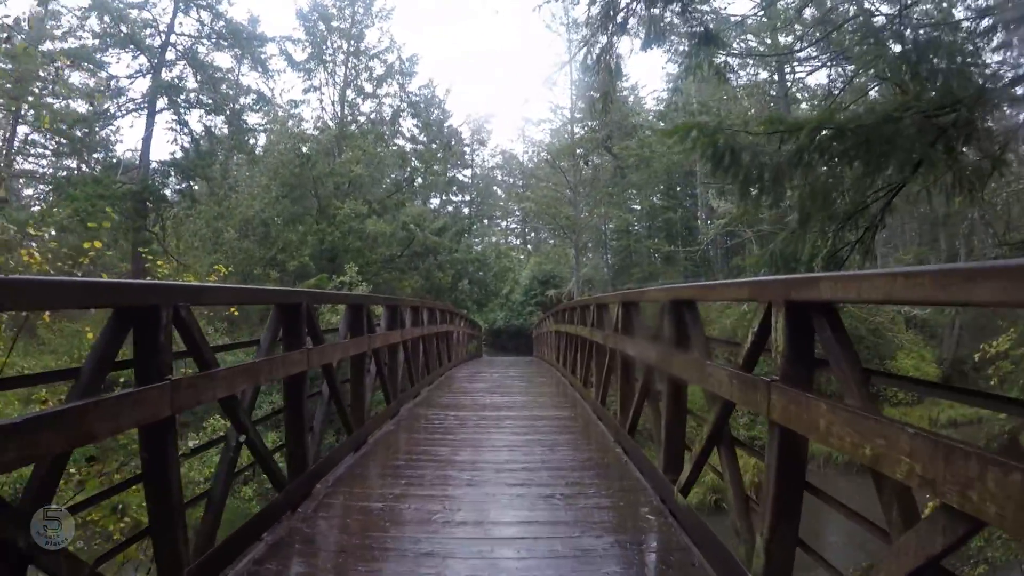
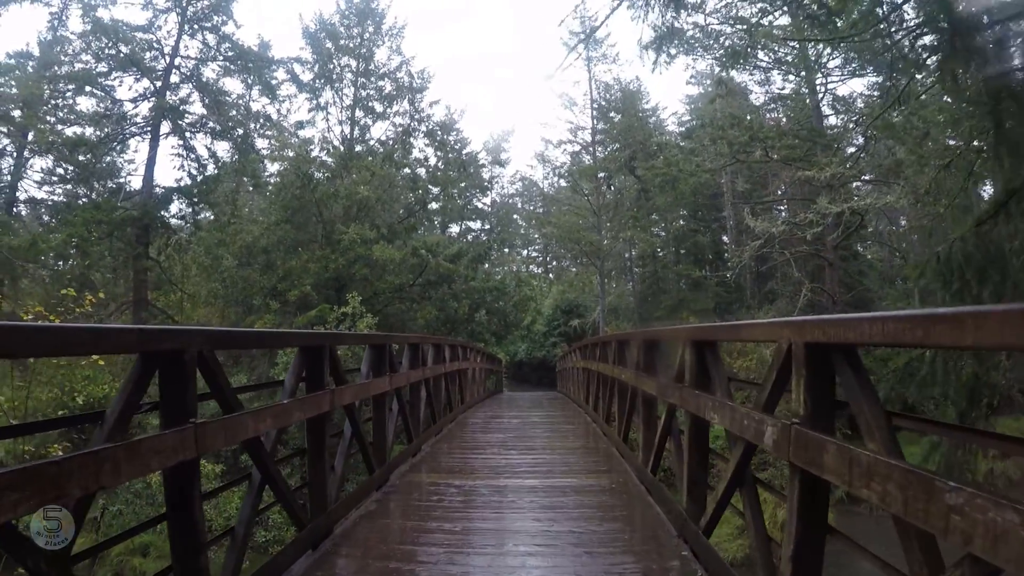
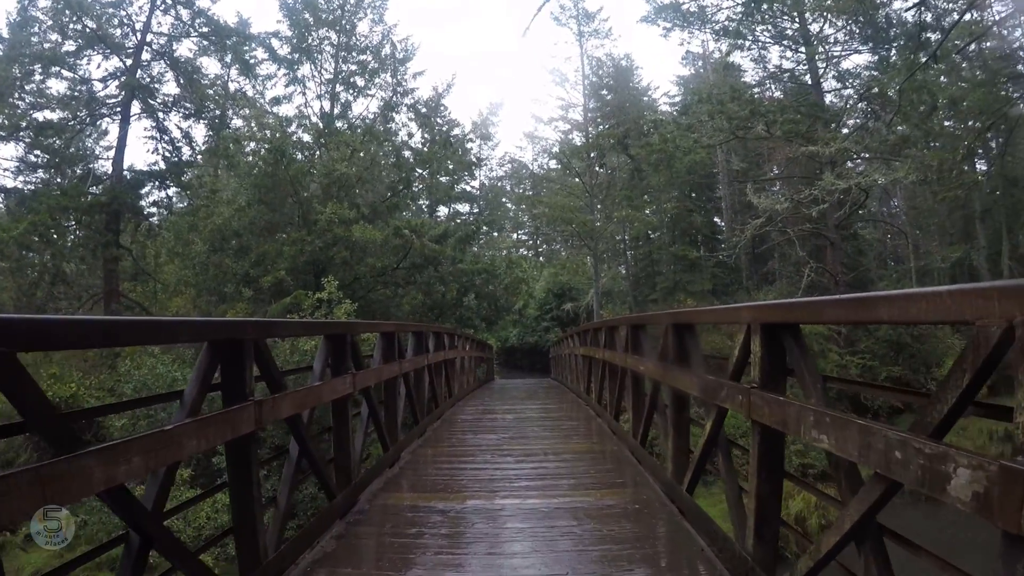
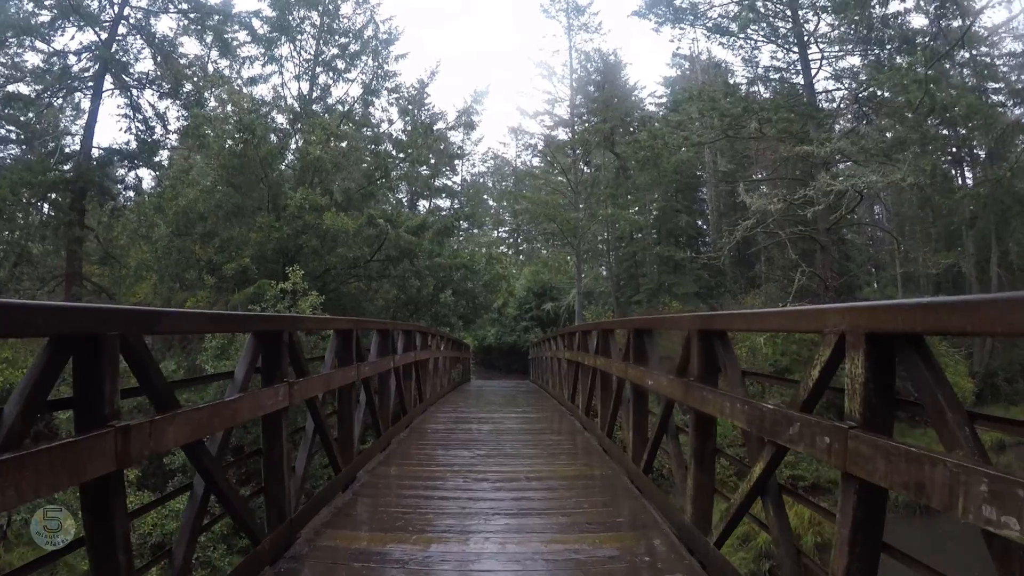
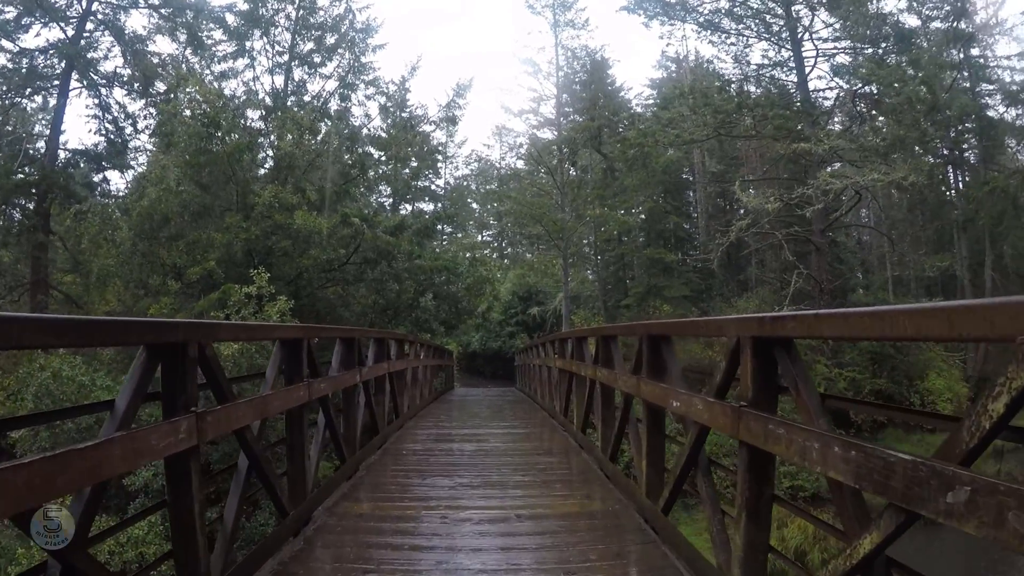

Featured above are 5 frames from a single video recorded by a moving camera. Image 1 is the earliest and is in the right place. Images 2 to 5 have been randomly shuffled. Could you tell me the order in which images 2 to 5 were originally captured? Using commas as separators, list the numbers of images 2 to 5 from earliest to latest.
2, 3, 4, 5
